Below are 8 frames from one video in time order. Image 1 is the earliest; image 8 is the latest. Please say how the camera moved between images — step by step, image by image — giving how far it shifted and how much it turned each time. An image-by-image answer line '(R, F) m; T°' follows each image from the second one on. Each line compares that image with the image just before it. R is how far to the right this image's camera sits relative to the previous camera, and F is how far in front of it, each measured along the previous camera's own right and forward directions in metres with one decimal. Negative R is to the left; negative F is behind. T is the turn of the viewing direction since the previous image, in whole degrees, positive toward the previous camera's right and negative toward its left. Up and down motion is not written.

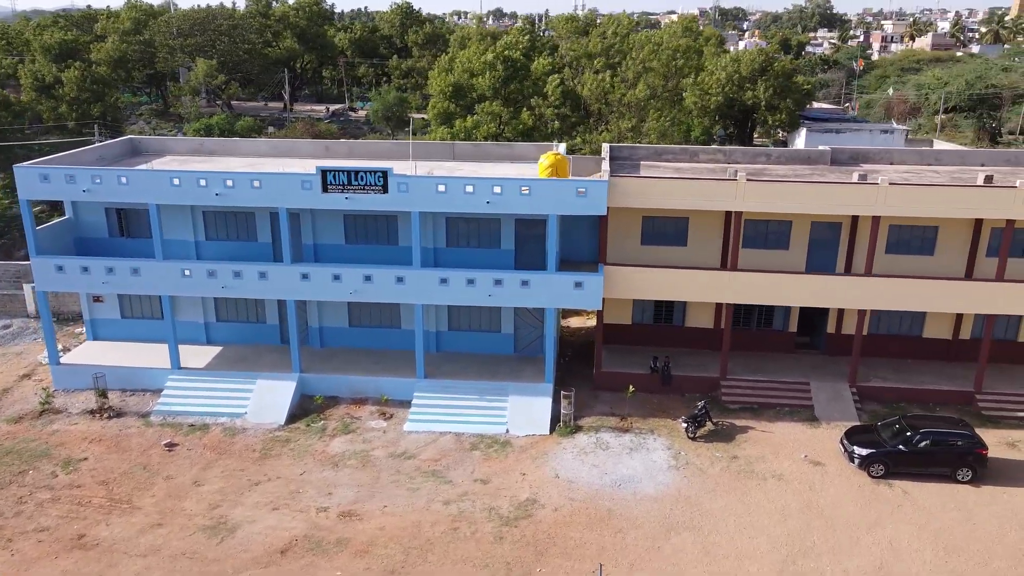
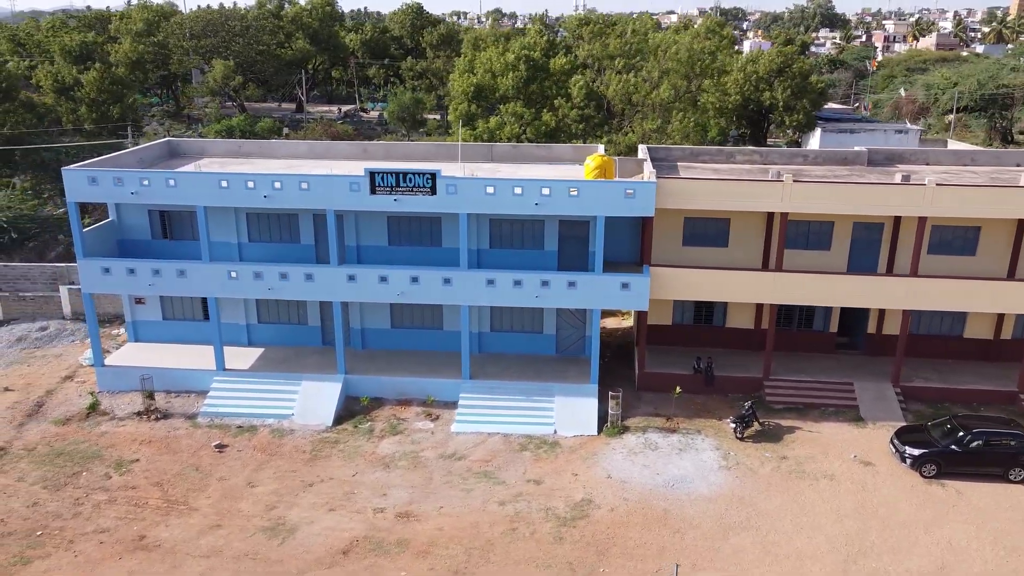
(-1.2, -0.1) m; 0°
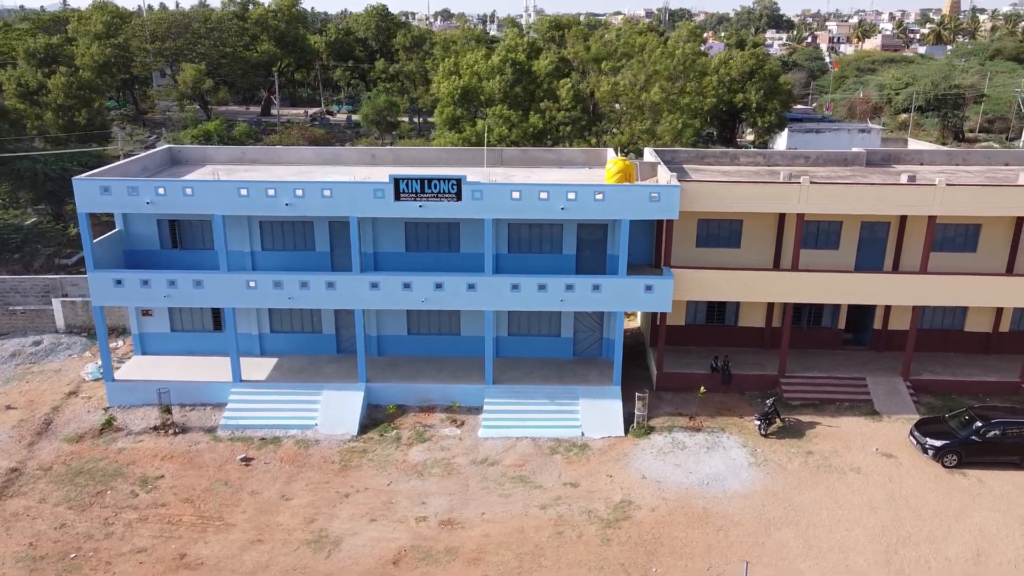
(-1.9, 0.0) m; +3°
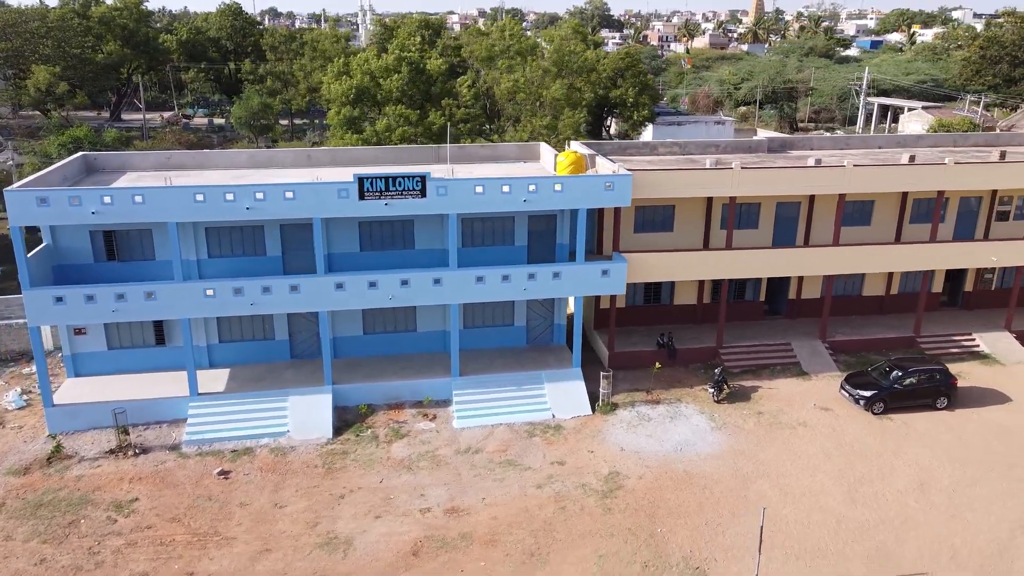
(-3.1, -0.3) m; +11°
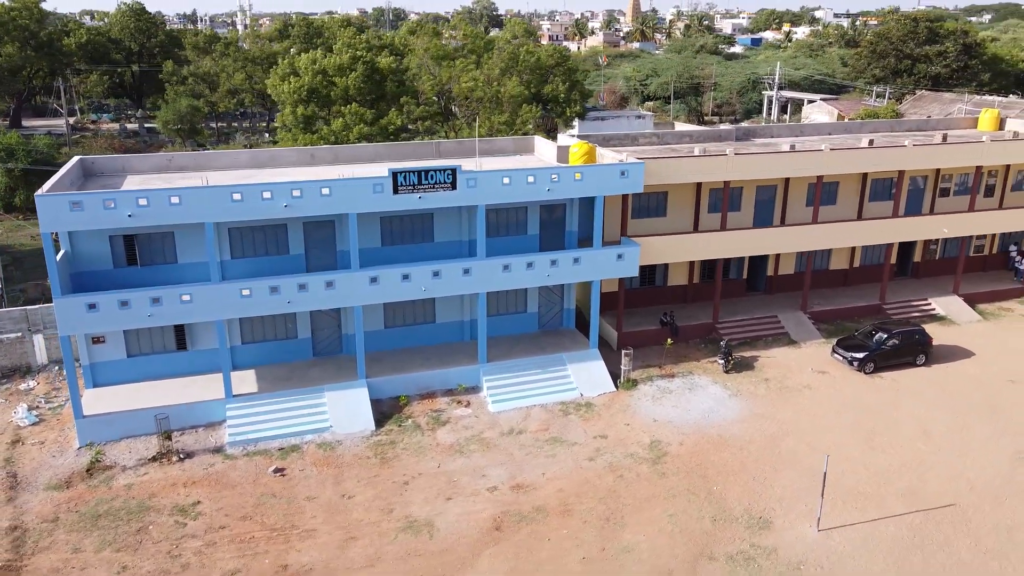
(-3.7, -0.6) m; +8°
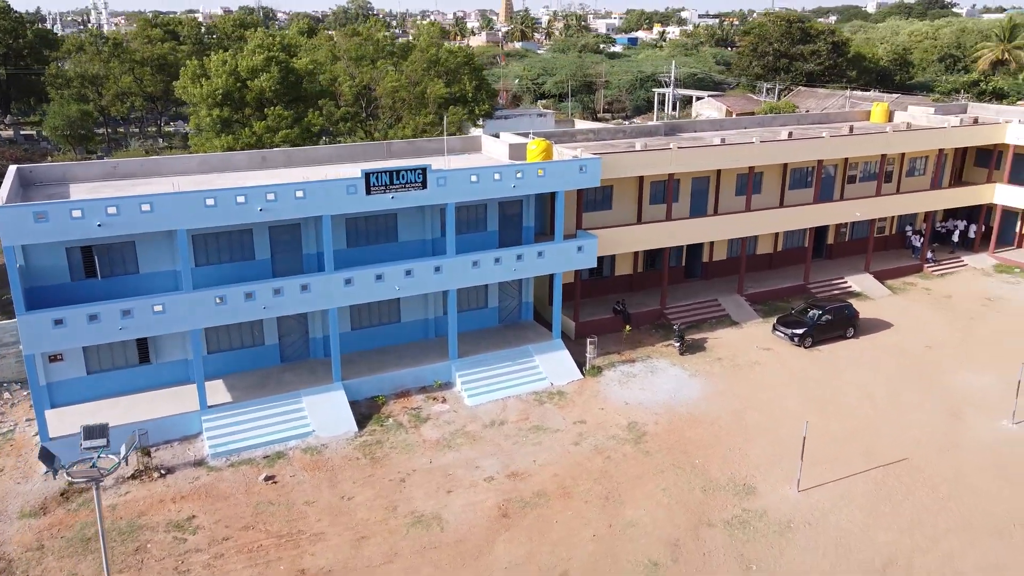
(-2.4, -0.4) m; +8°
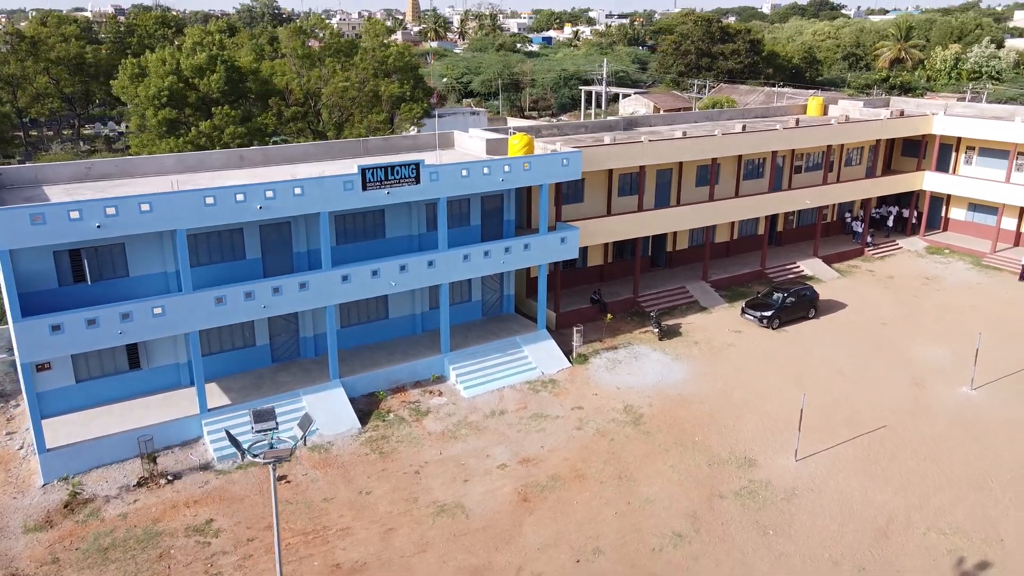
(-2.2, -0.3) m; +6°
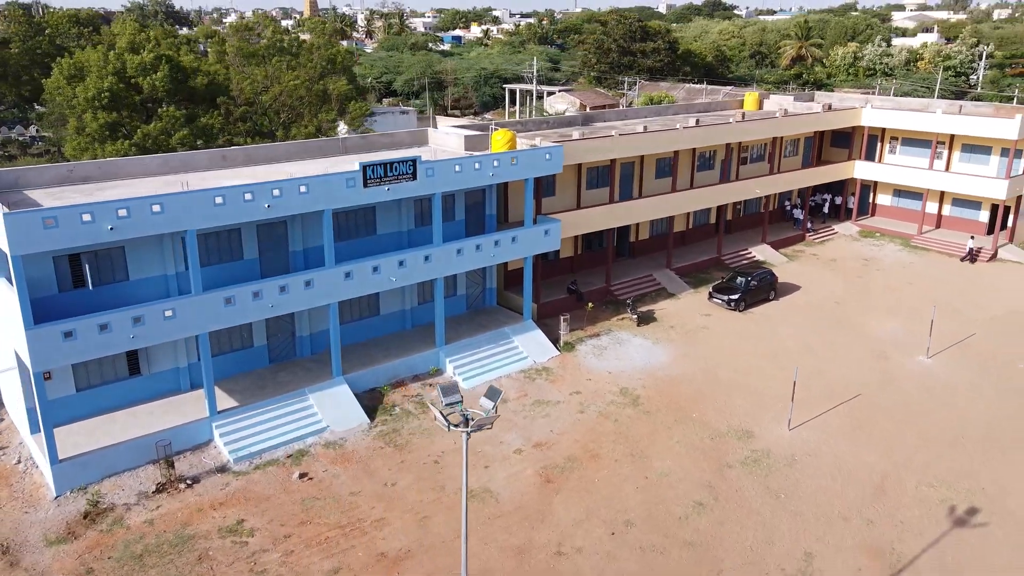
(-2.5, -0.5) m; +6°
